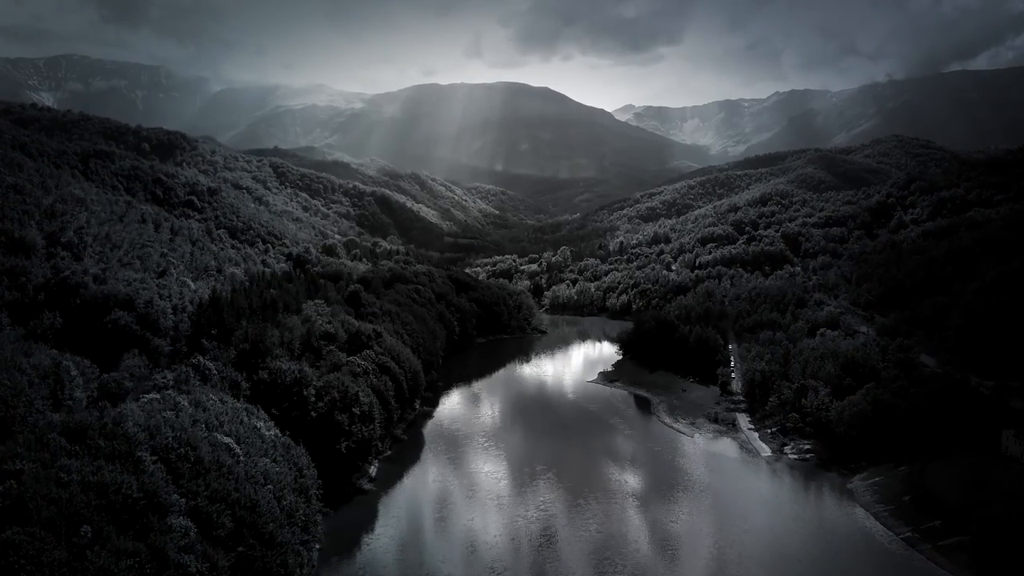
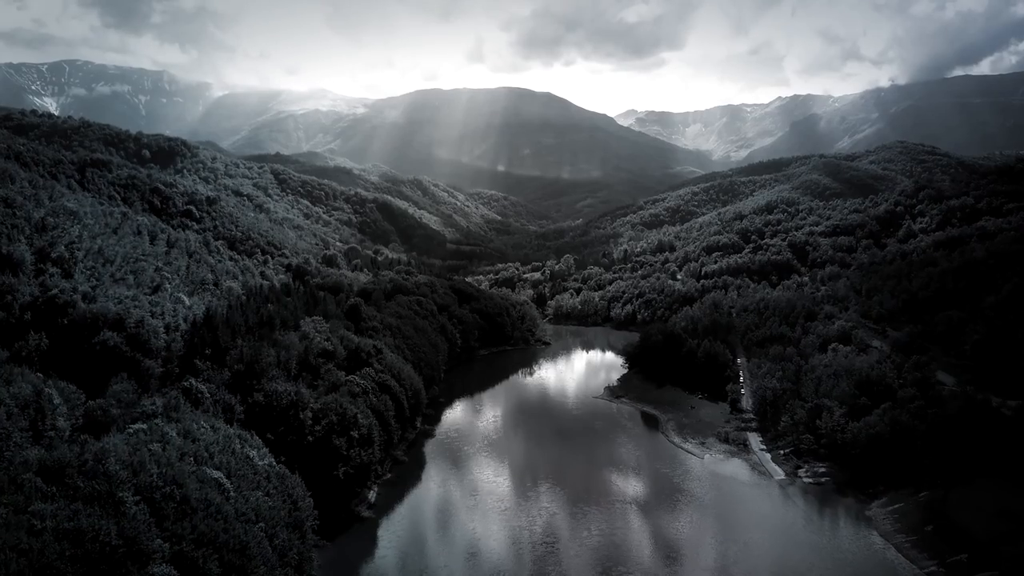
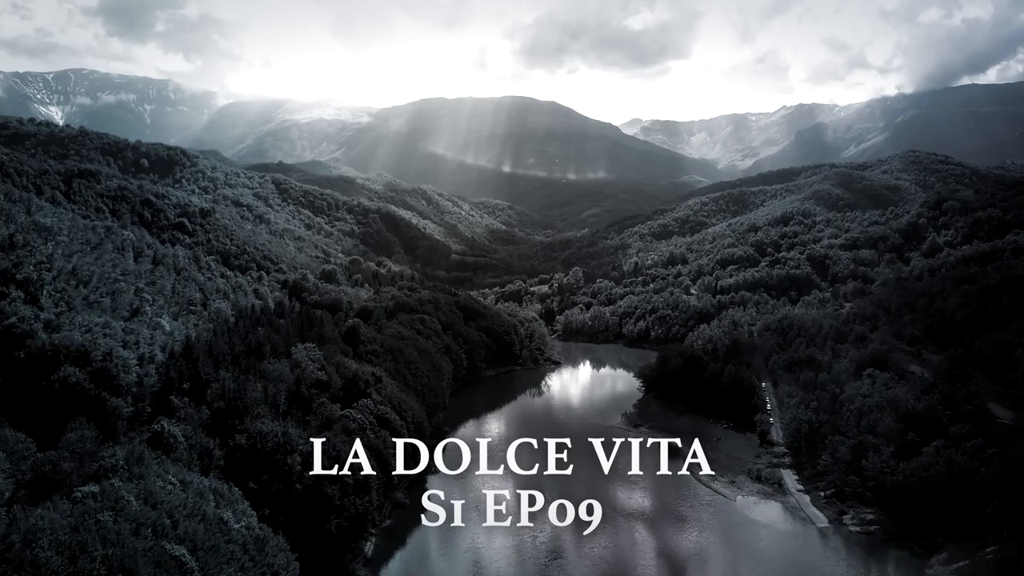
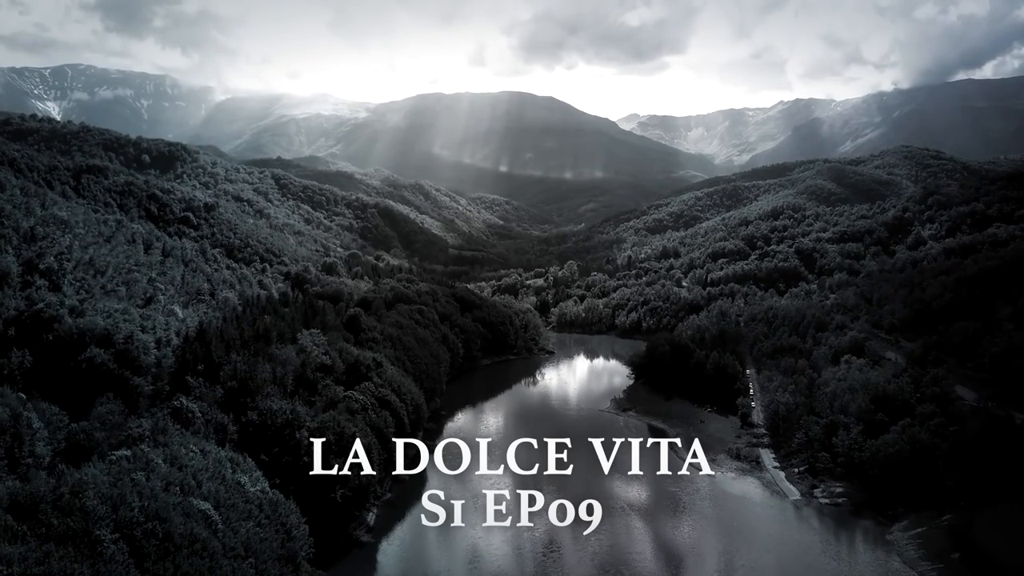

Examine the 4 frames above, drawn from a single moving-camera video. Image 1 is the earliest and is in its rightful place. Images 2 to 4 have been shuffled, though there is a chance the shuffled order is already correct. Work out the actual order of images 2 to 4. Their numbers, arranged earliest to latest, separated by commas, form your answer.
2, 4, 3
